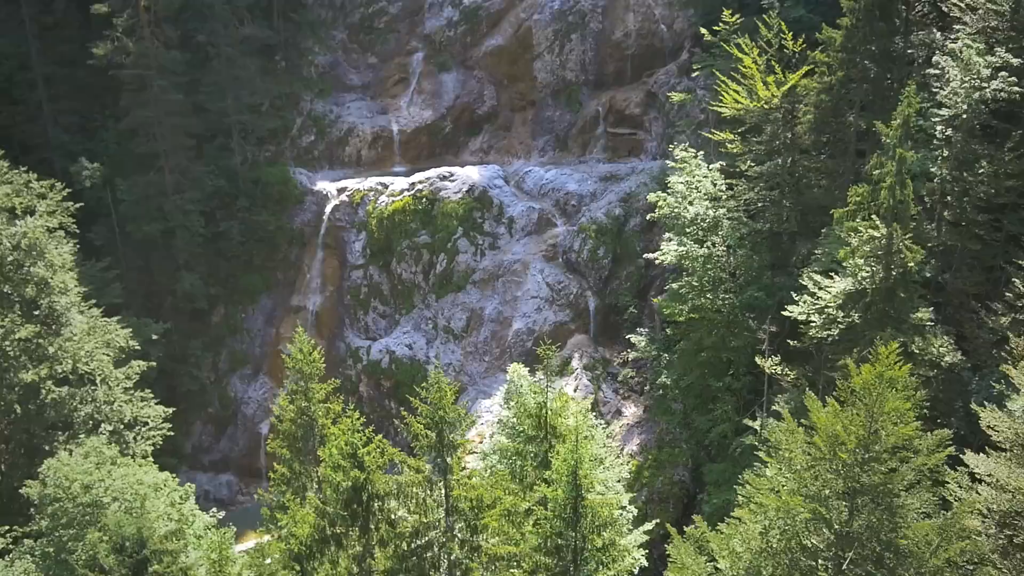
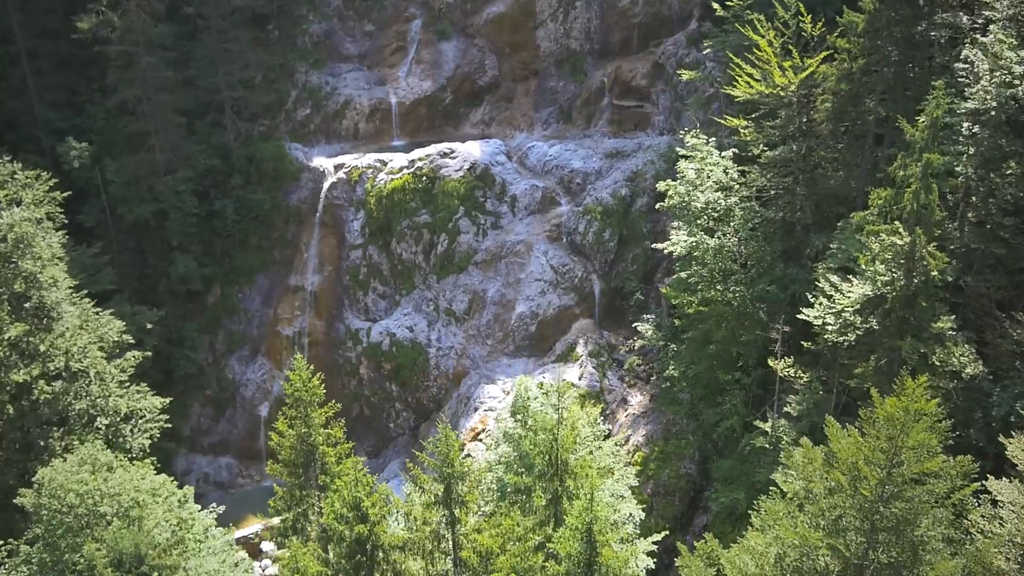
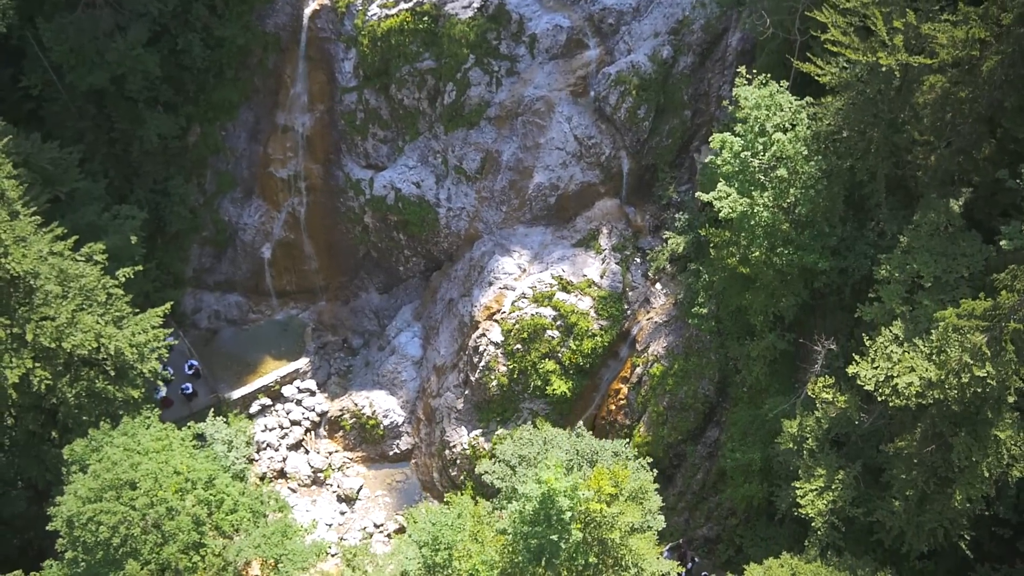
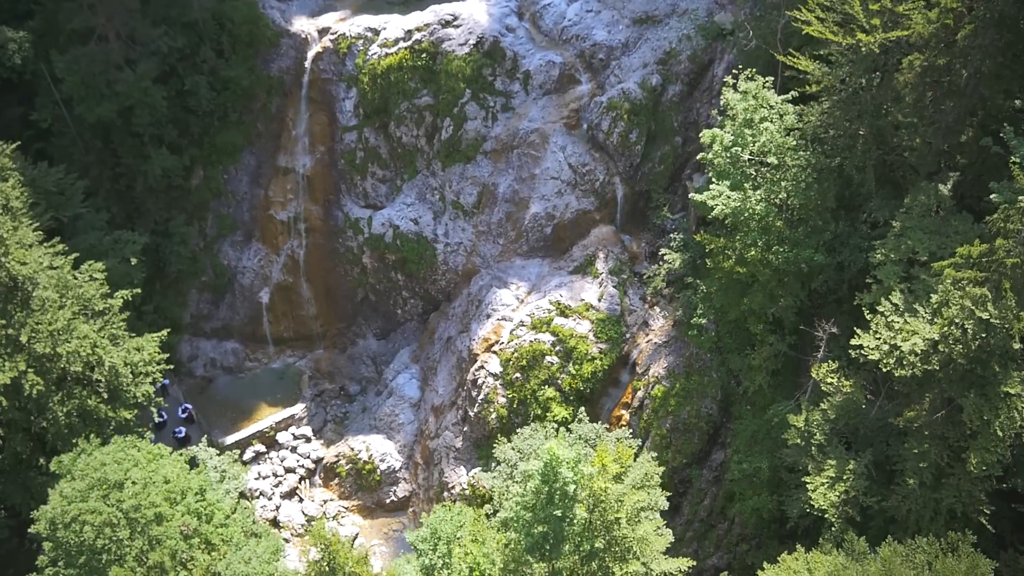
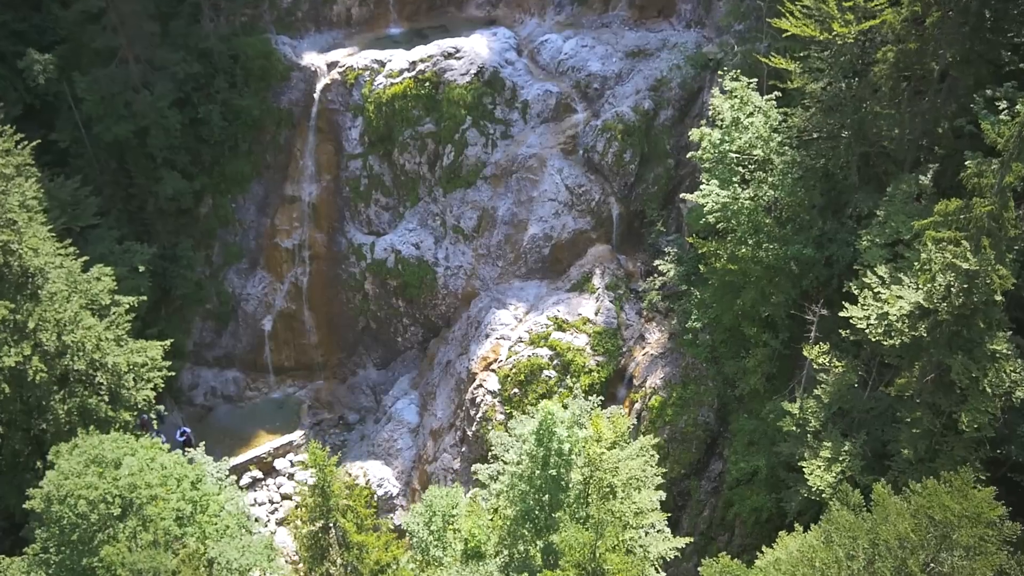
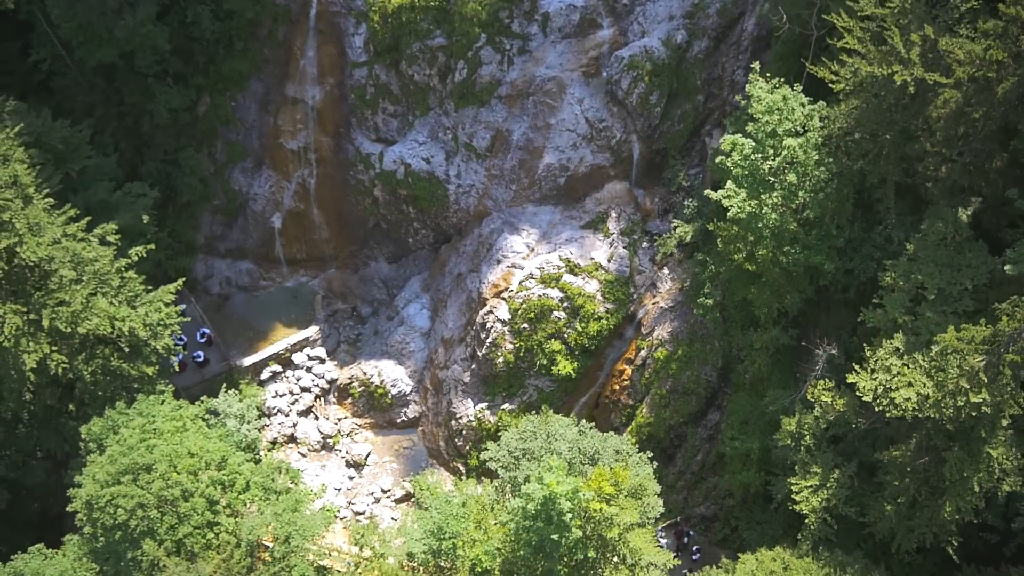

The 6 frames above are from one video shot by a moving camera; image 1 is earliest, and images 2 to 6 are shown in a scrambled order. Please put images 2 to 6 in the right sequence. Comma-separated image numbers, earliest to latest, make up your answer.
2, 5, 4, 3, 6
